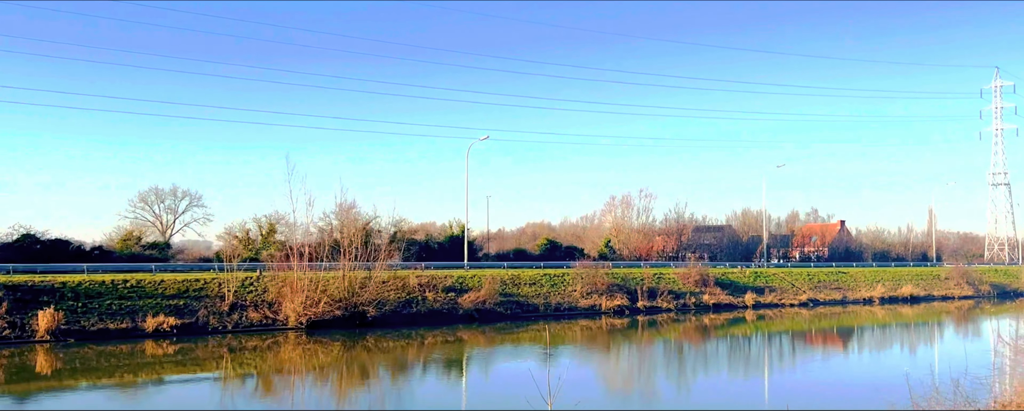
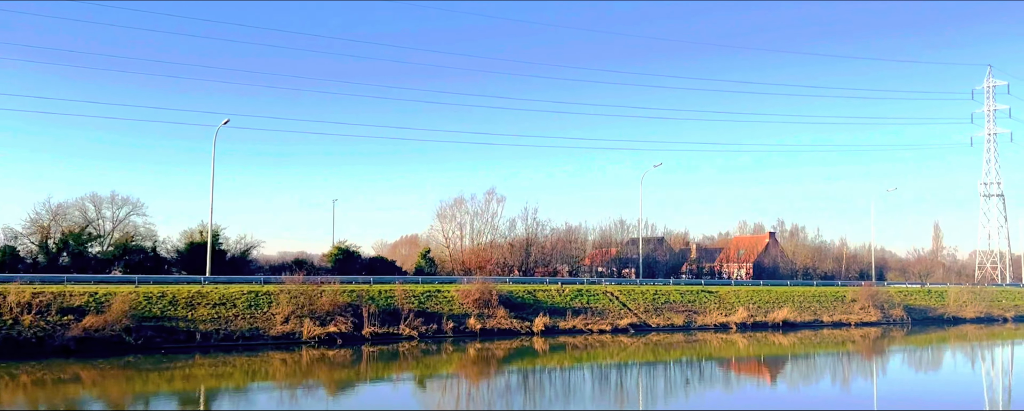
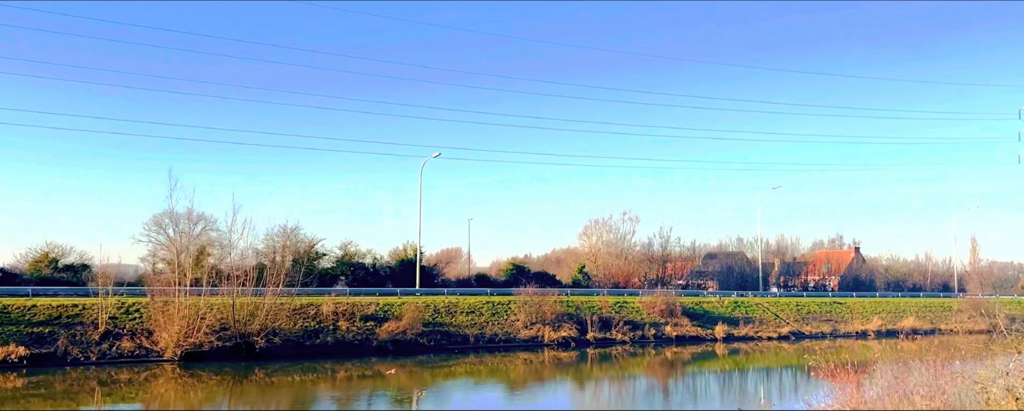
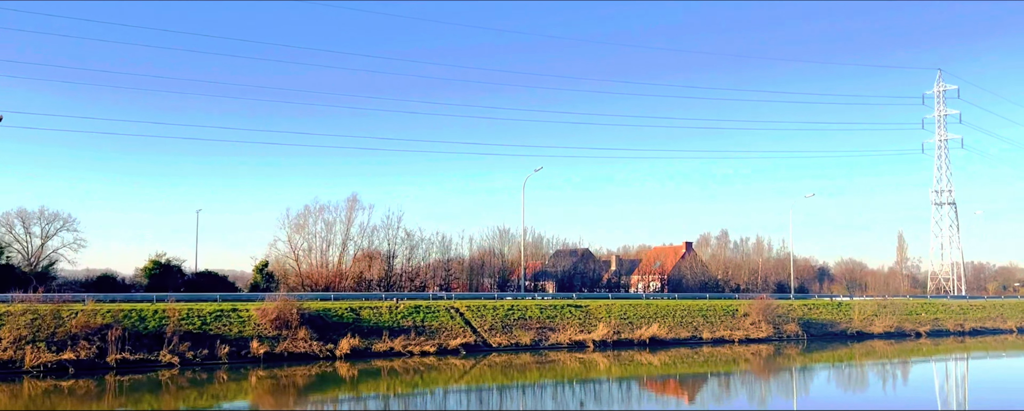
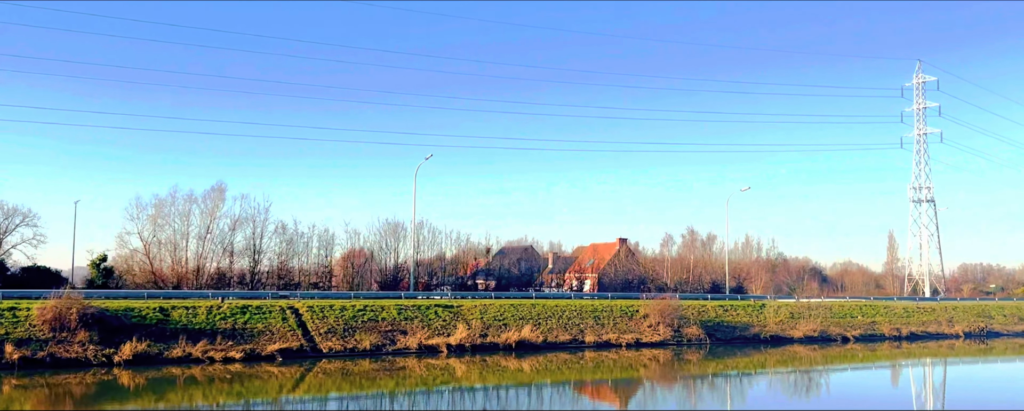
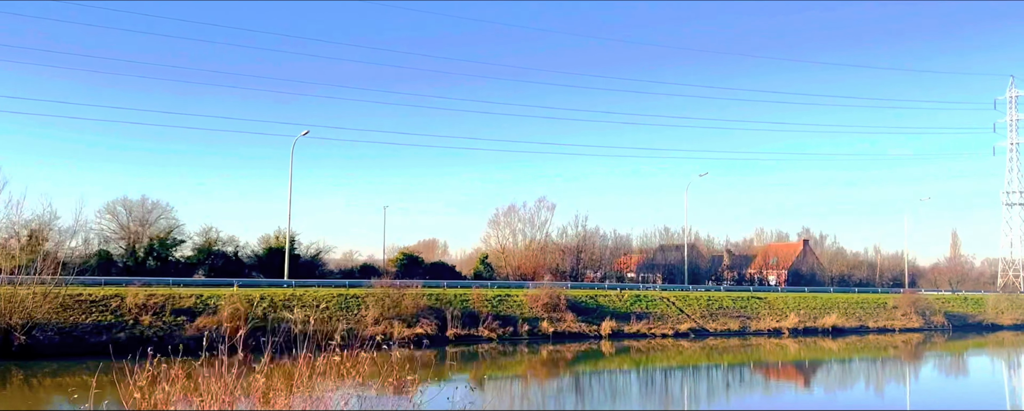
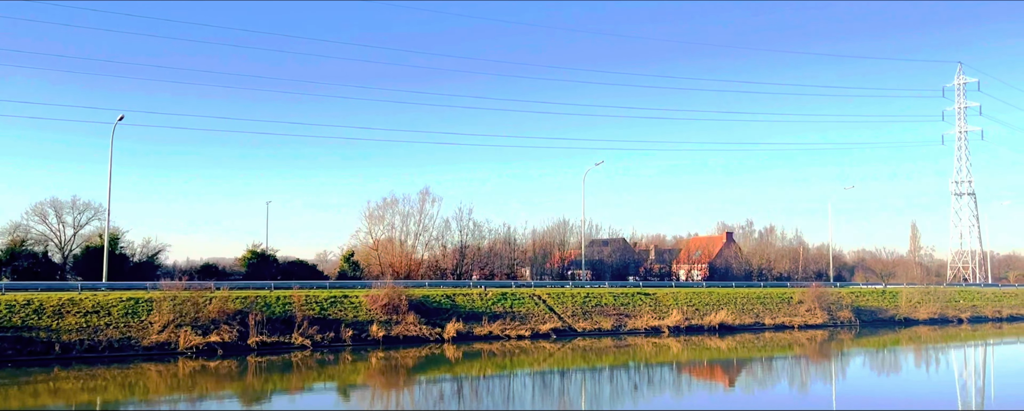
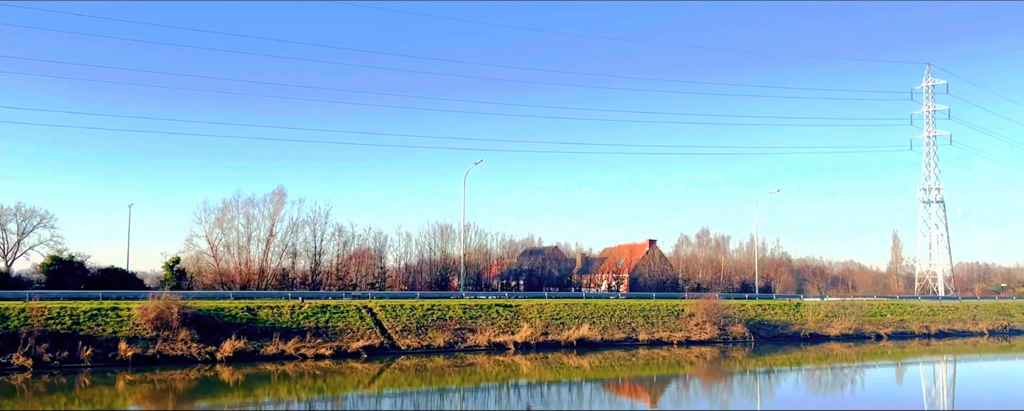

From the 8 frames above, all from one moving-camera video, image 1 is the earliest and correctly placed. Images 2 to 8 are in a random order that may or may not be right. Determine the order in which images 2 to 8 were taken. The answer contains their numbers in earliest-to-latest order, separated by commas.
3, 6, 2, 7, 4, 8, 5
